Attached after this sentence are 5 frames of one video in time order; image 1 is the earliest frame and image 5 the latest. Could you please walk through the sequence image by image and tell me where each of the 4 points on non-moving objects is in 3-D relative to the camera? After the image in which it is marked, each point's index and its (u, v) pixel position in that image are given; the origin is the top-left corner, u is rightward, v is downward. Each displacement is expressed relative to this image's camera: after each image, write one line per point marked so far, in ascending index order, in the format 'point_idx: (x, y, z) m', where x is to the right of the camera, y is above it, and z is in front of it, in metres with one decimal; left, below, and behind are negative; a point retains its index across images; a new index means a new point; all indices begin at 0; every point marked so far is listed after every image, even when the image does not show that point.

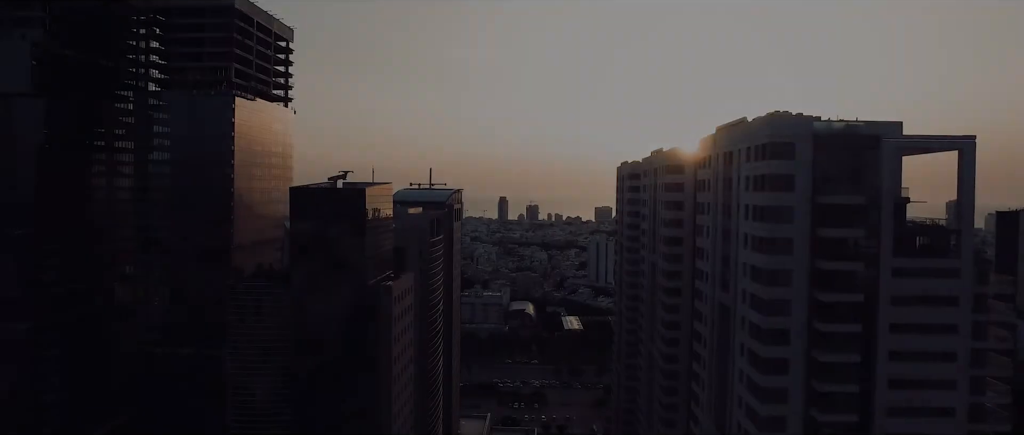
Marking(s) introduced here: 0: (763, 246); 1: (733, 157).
0: (+5.8, -0.7, +14.1) m
1: (+5.9, +1.6, +16.3) m
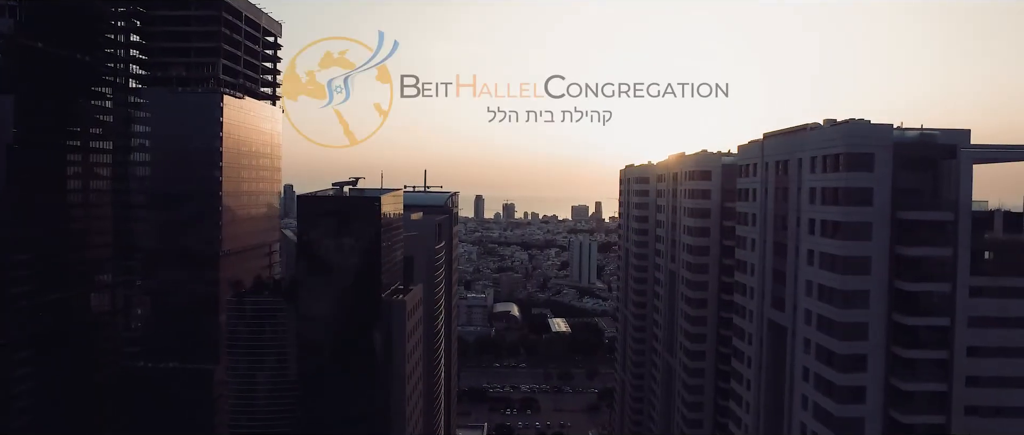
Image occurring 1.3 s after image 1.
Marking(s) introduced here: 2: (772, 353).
0: (+6.9, -1.0, +13.0) m
1: (+7.0, +1.3, +15.2) m
2: (+7.0, -3.7, +16.5) m
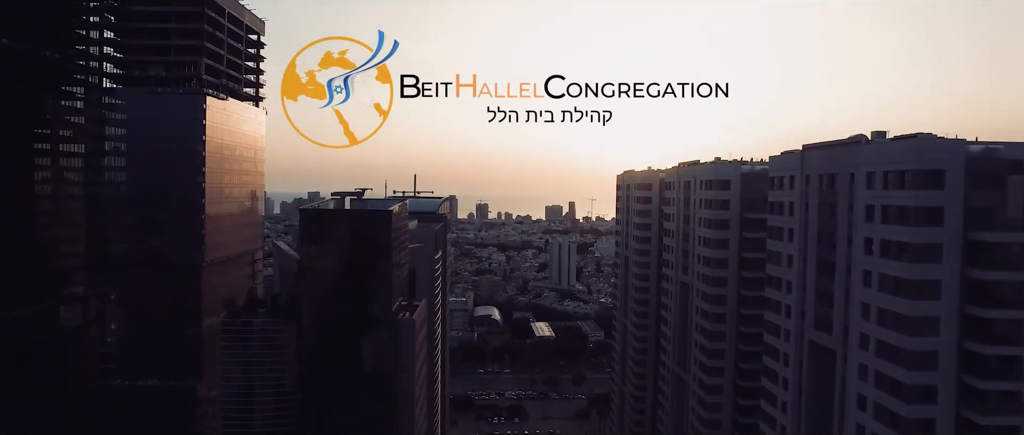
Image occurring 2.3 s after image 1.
0: (+7.8, -1.4, +12.2) m
1: (+7.7, +0.9, +14.5) m
2: (+7.7, -4.1, +15.7) m
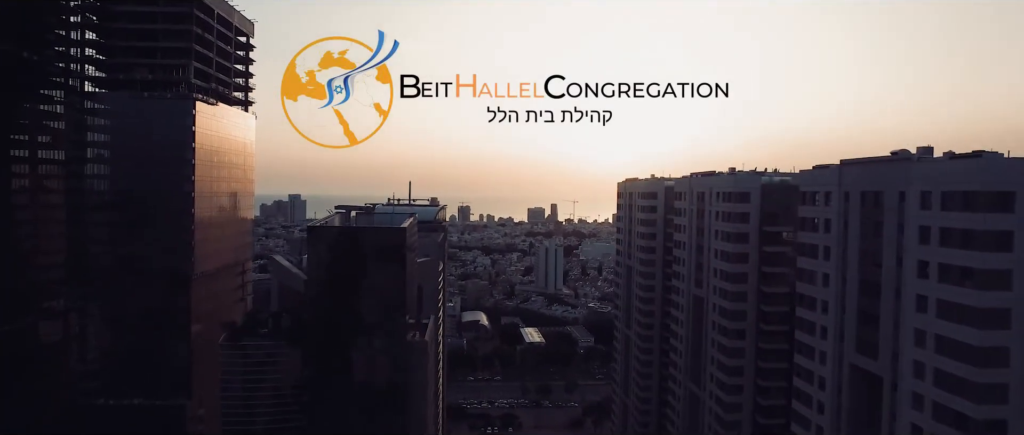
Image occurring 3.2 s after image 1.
0: (+8.6, -1.9, +11.6) m
1: (+8.4, +0.4, +13.8) m
2: (+8.4, -4.5, +15.0) m
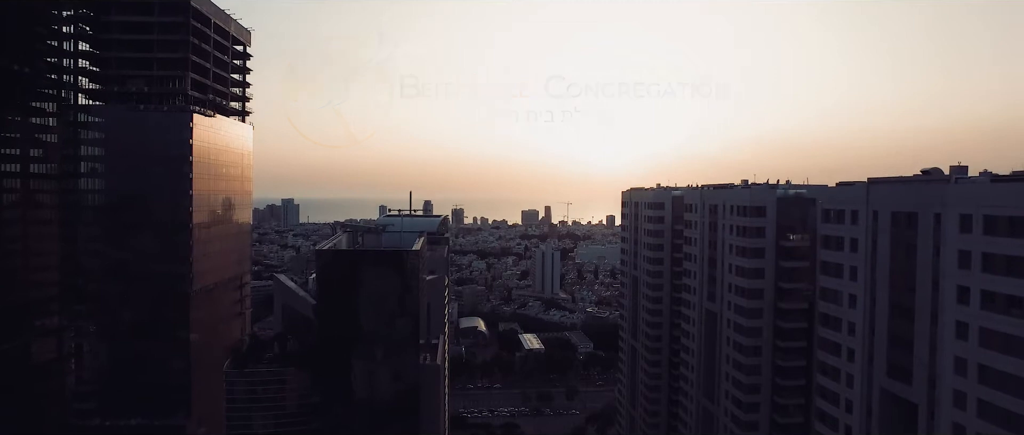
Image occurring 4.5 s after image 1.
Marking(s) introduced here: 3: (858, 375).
0: (+9.1, -2.3, +11.1) m
1: (+8.9, 0.0, +13.3) m
2: (+8.9, -5.0, +14.6) m
3: (+8.7, -4.0, +15.4) m
